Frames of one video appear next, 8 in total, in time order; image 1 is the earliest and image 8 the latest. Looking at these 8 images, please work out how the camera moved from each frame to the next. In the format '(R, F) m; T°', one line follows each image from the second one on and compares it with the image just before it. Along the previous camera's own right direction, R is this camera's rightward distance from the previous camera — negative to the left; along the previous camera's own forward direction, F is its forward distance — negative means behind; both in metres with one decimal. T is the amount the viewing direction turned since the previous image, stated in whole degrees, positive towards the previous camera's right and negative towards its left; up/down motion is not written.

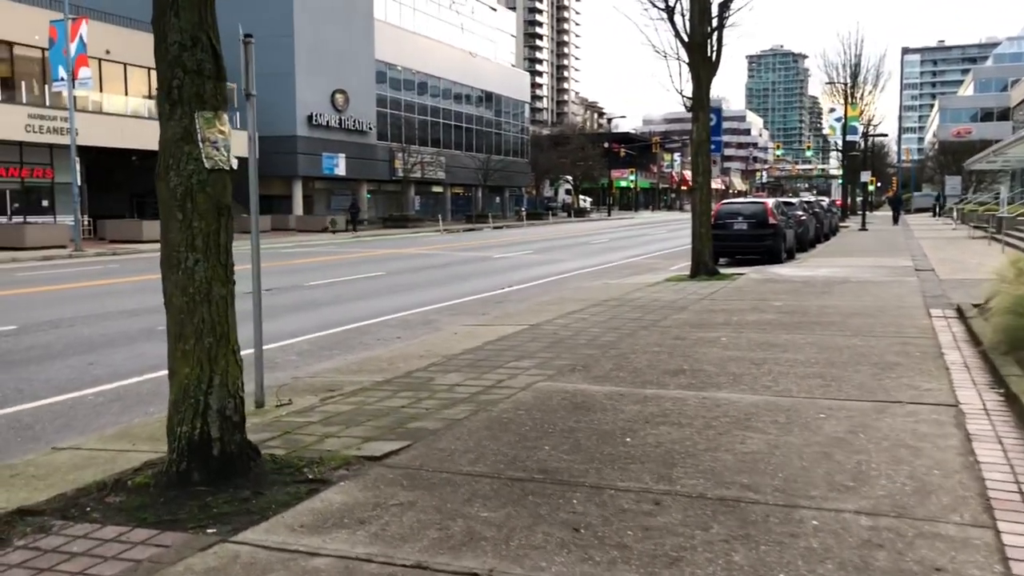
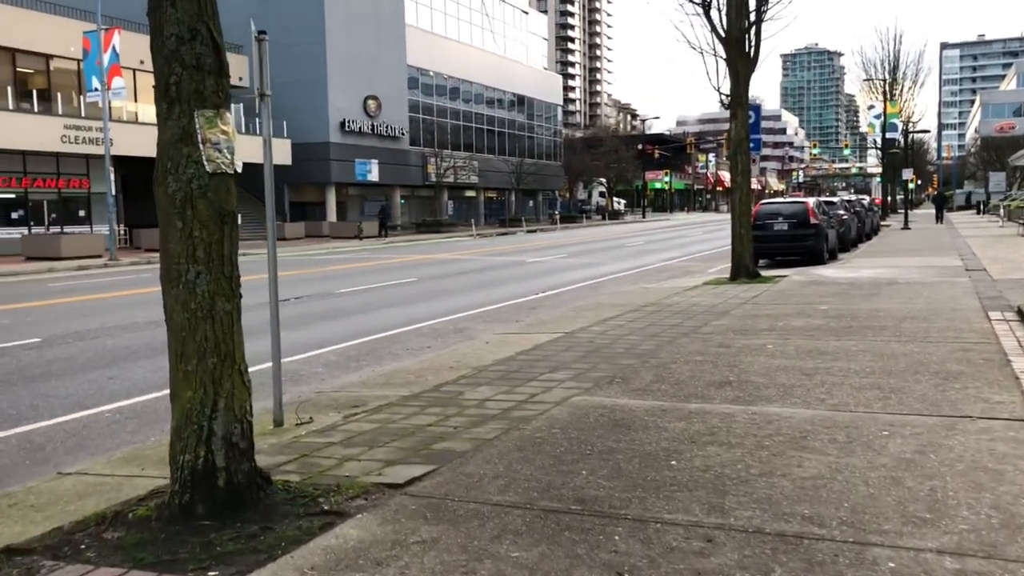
(0.0, +0.4) m; -2°
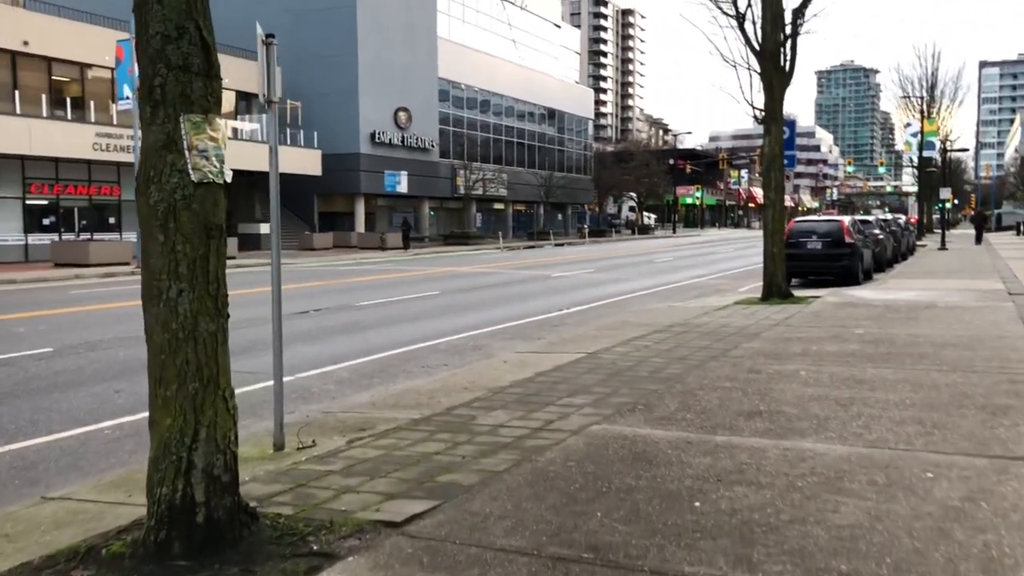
(+0.1, +0.3) m; -2°
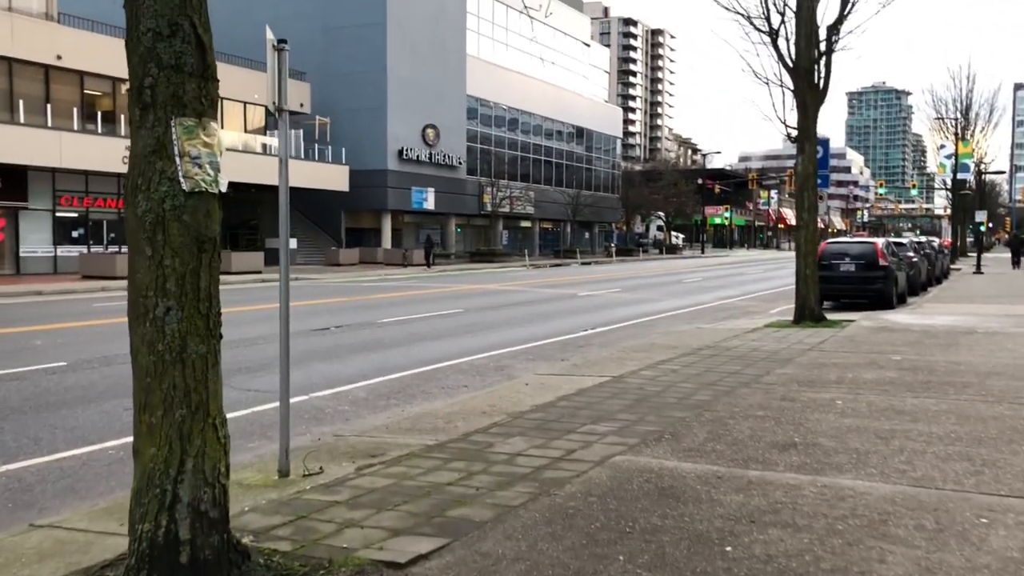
(0.0, +0.3) m; -2°
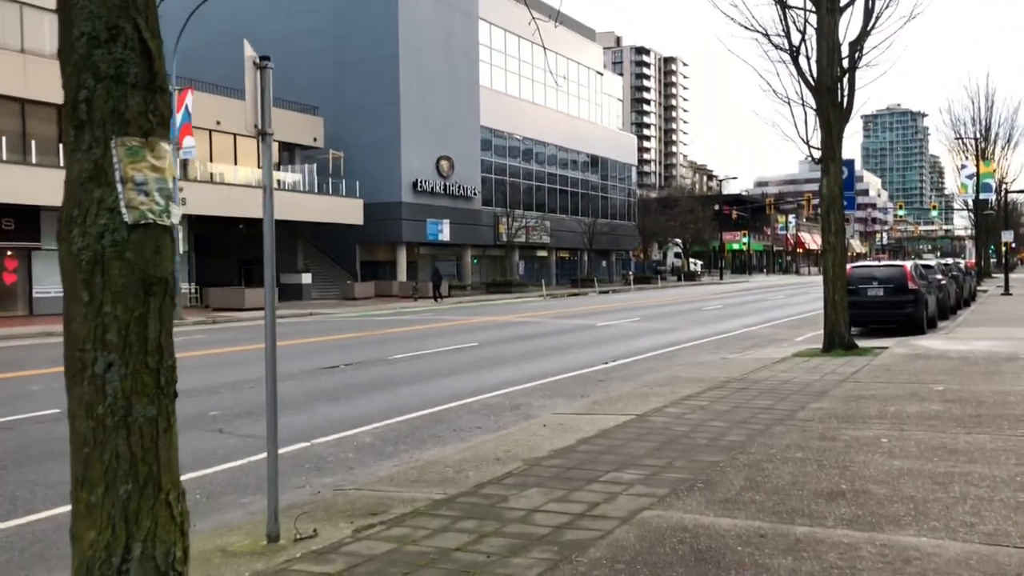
(0.0, +0.5) m; -1°
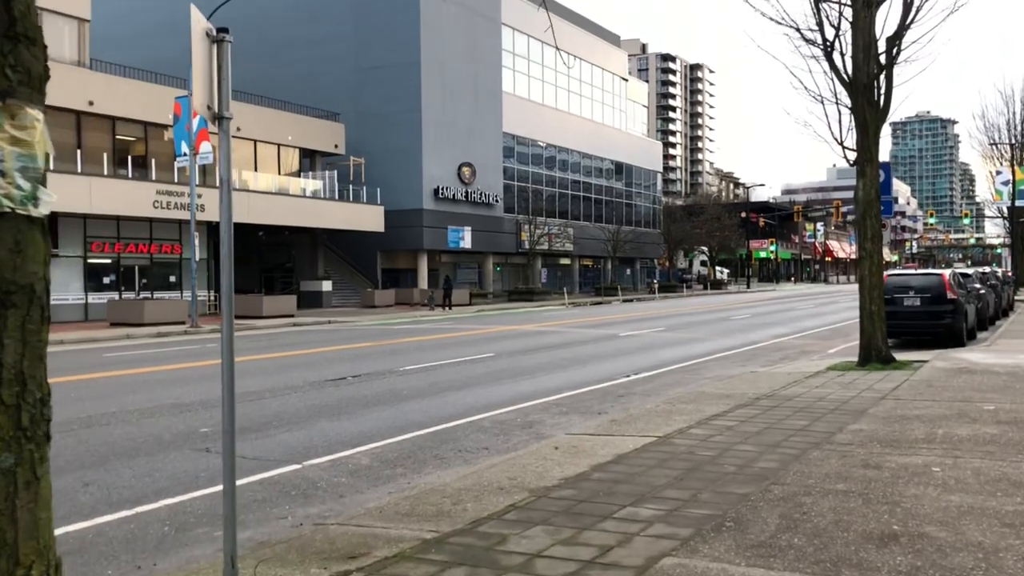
(+0.1, +0.7) m; -2°
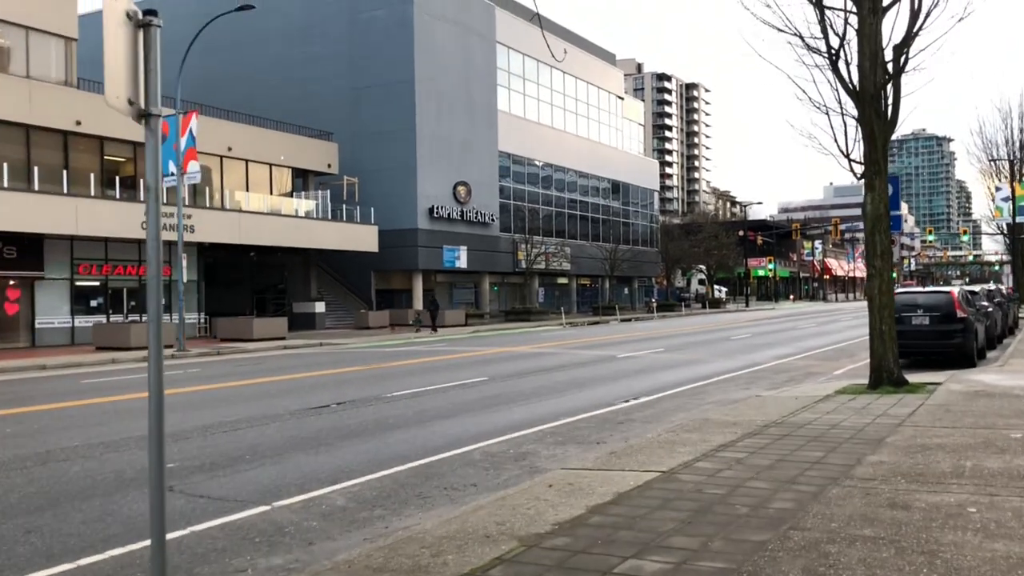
(+0.1, +0.6) m; 0°
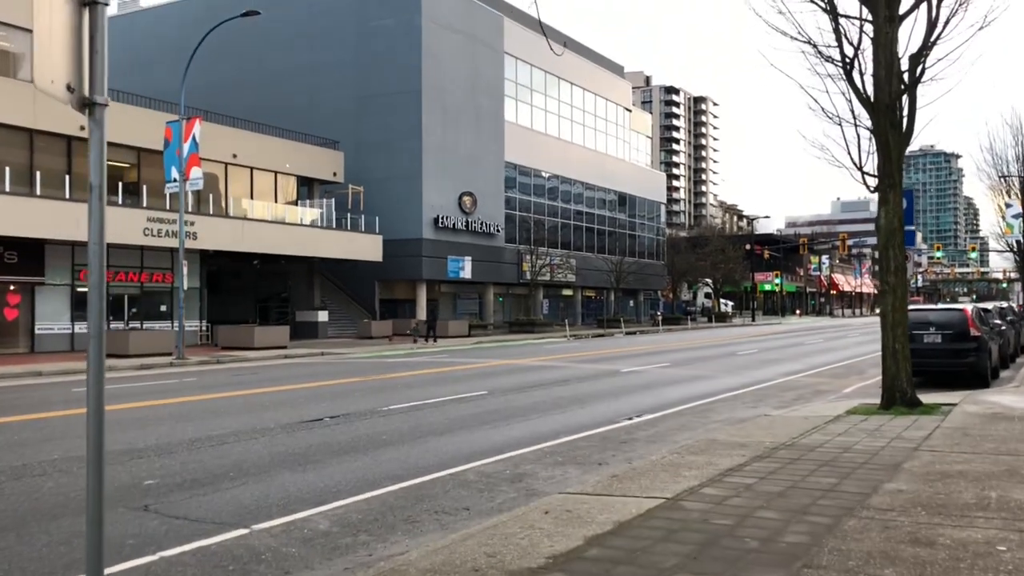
(+0.1, +0.4) m; 0°
